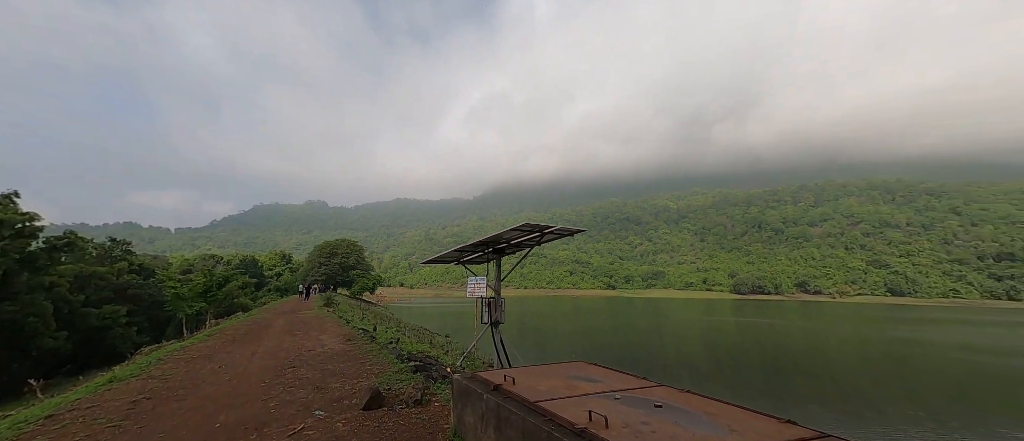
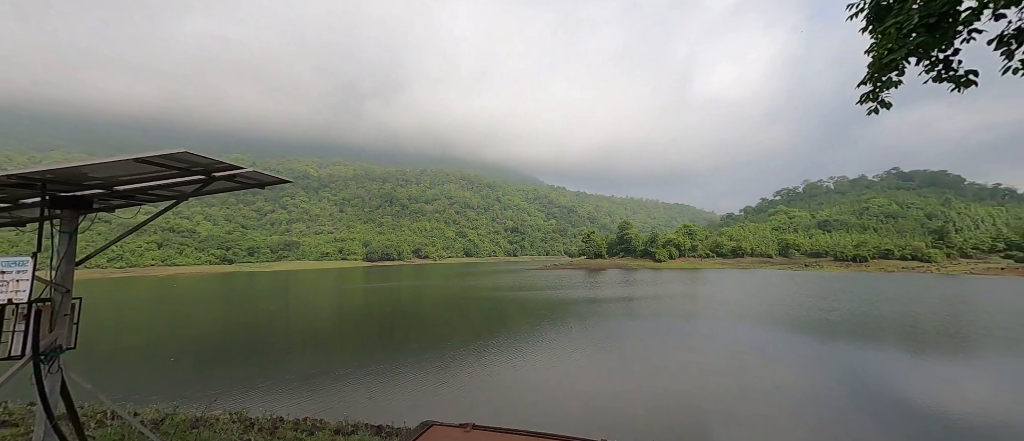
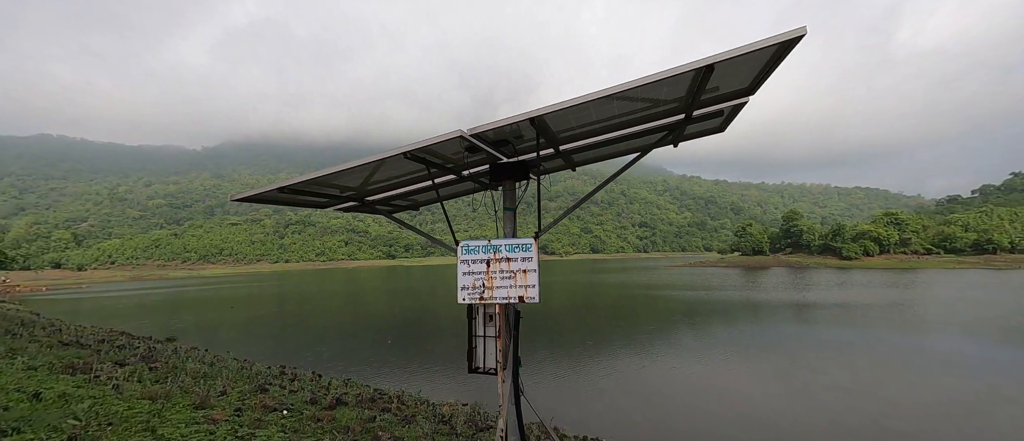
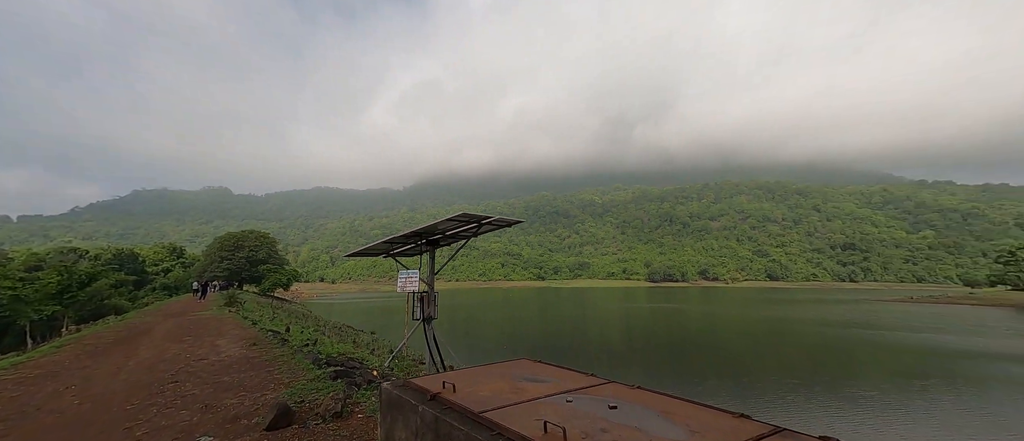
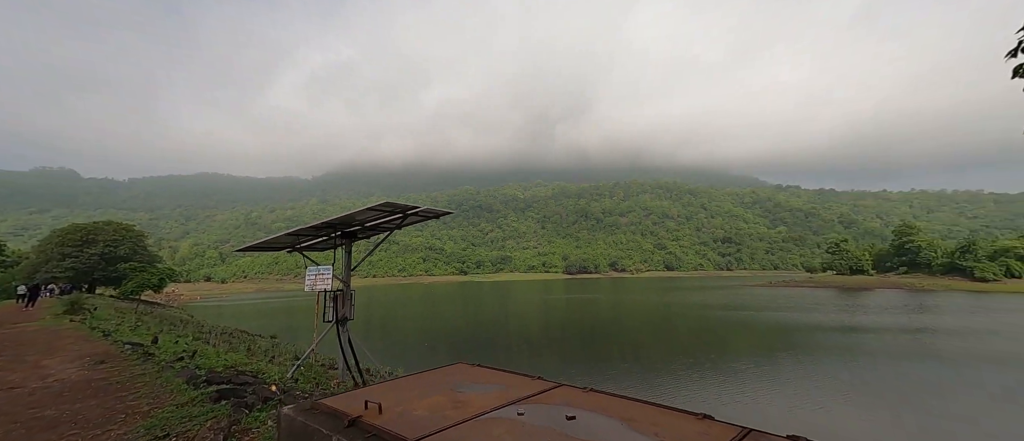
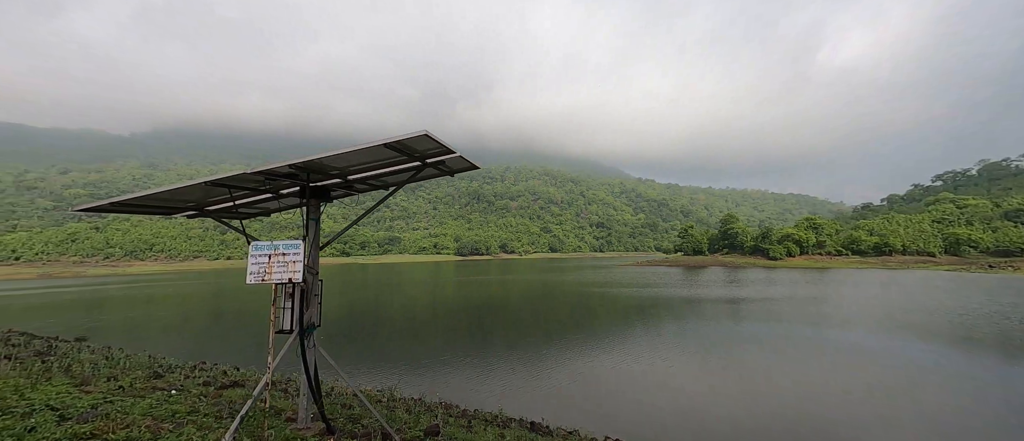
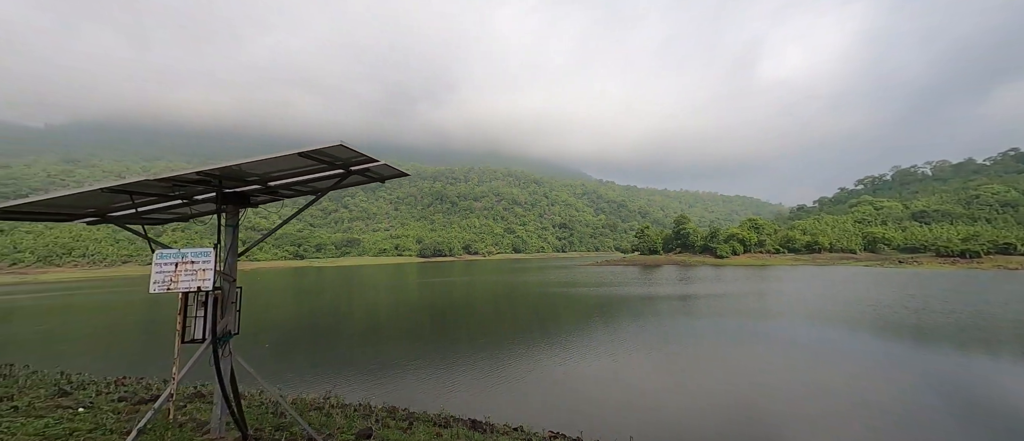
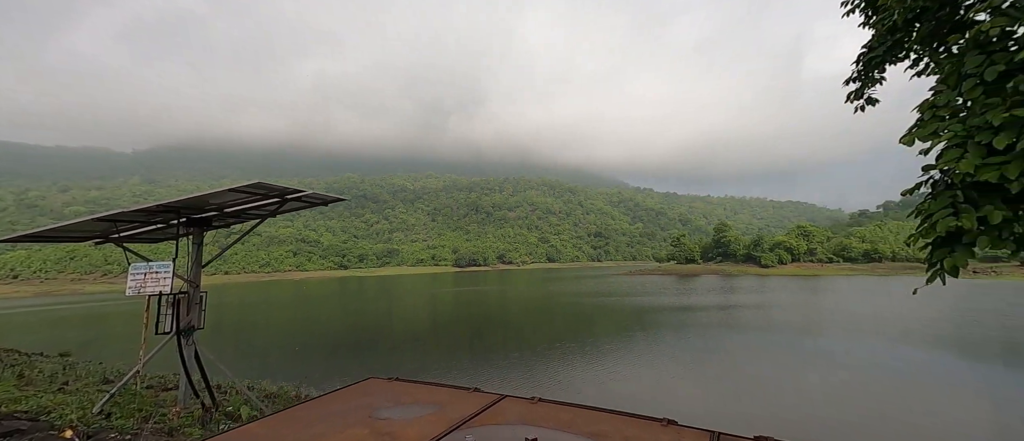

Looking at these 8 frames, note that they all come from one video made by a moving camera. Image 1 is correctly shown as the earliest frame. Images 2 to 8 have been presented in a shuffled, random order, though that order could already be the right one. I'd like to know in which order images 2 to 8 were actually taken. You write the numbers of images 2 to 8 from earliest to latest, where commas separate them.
4, 5, 8, 2, 7, 6, 3
